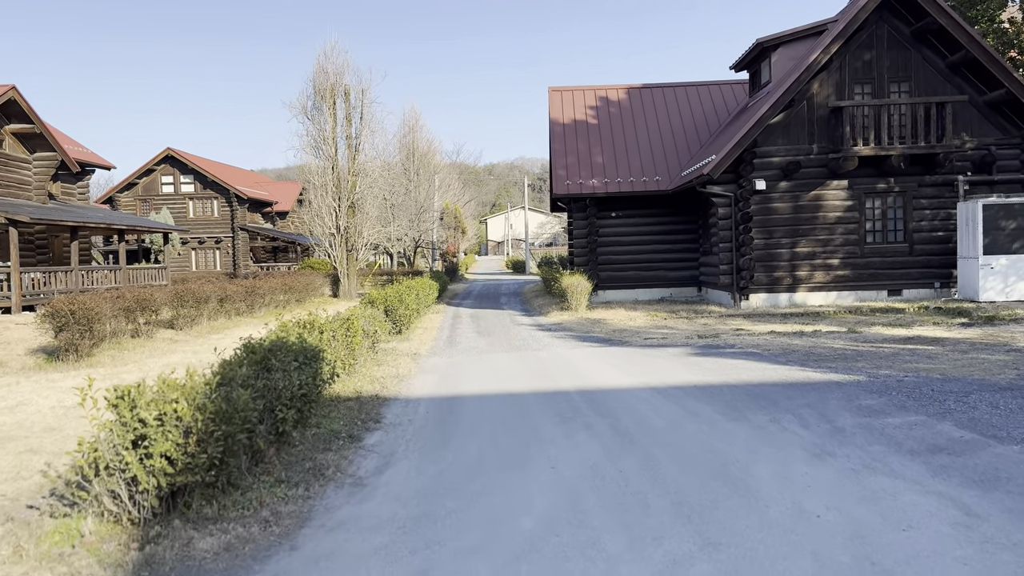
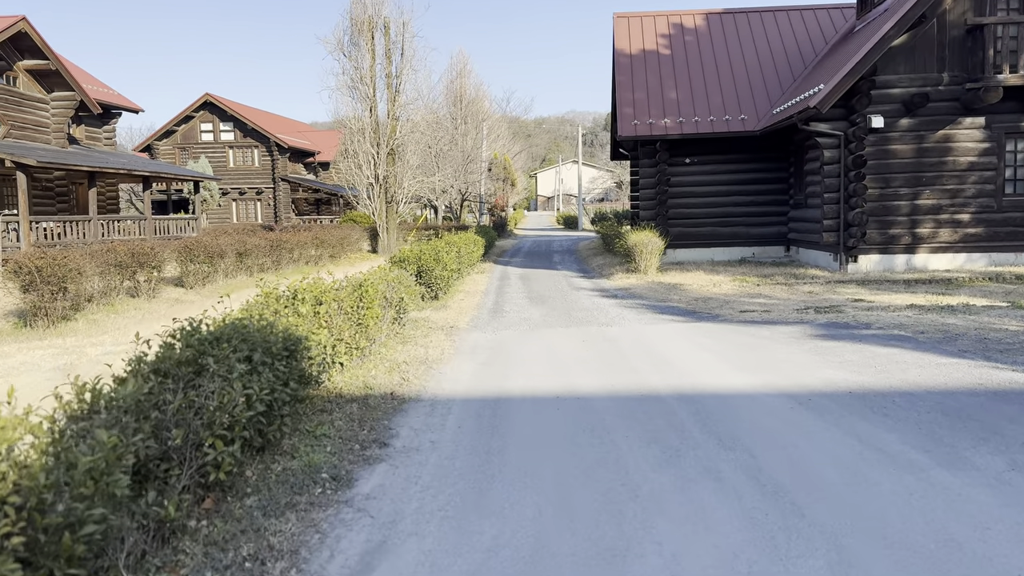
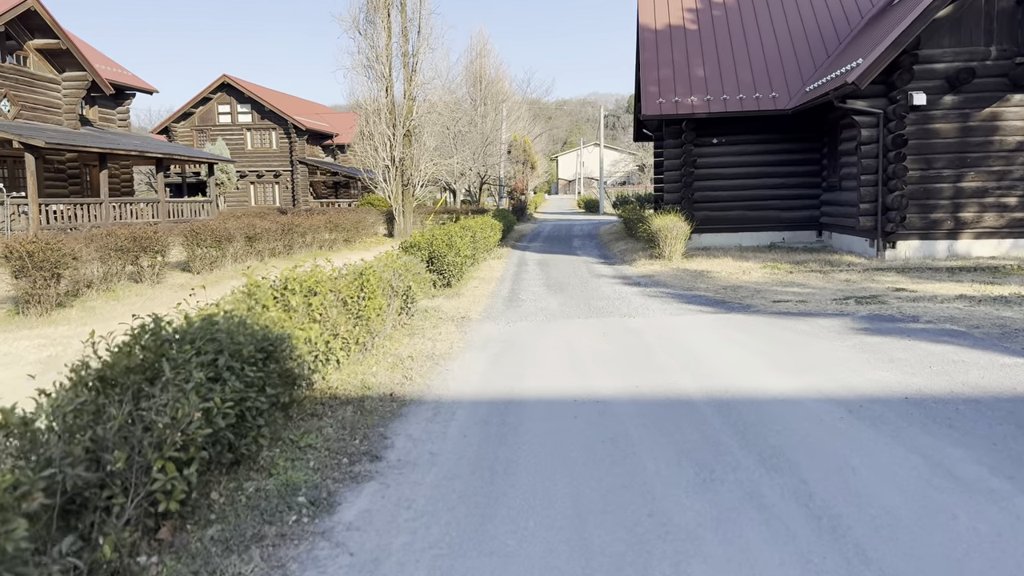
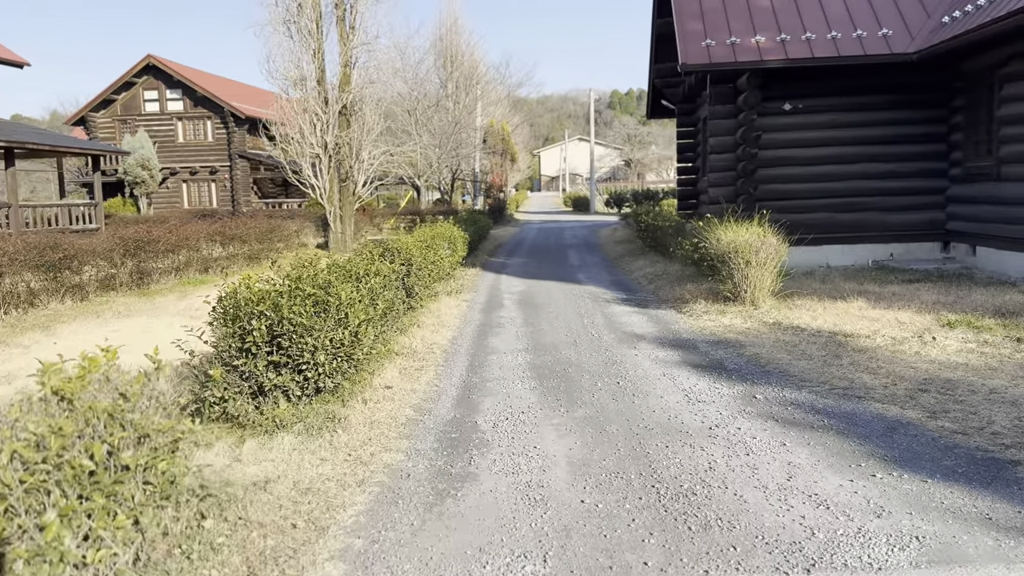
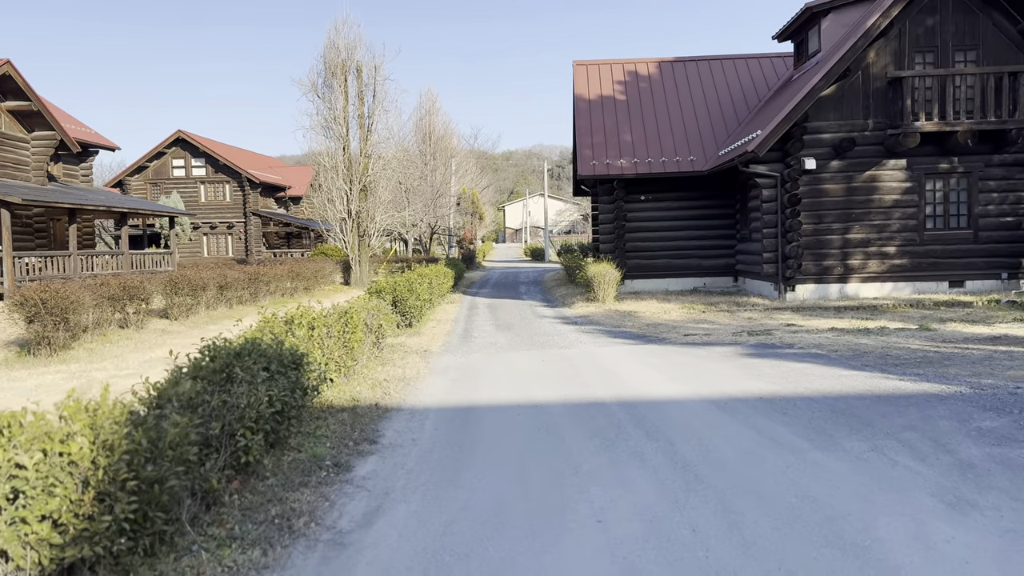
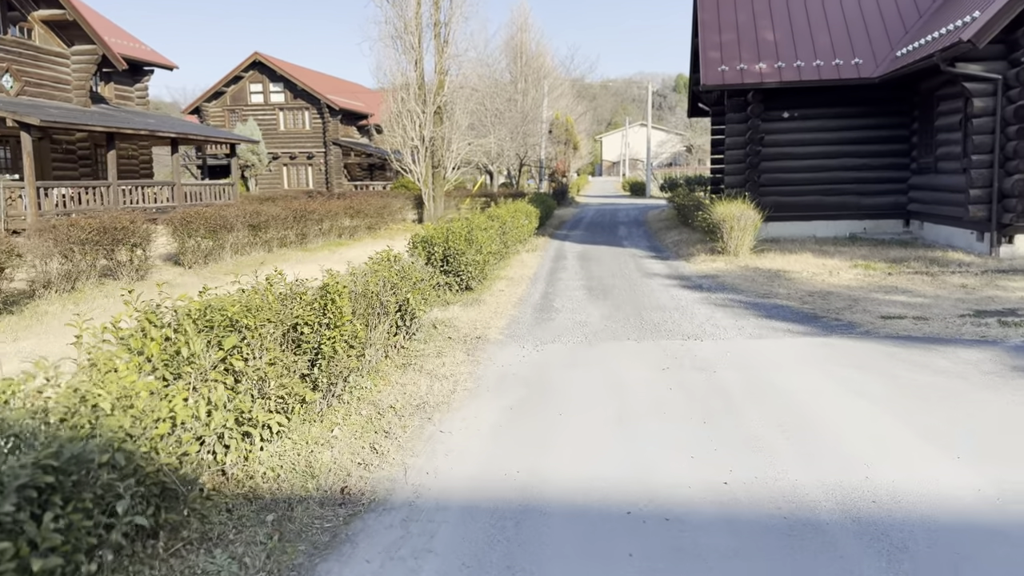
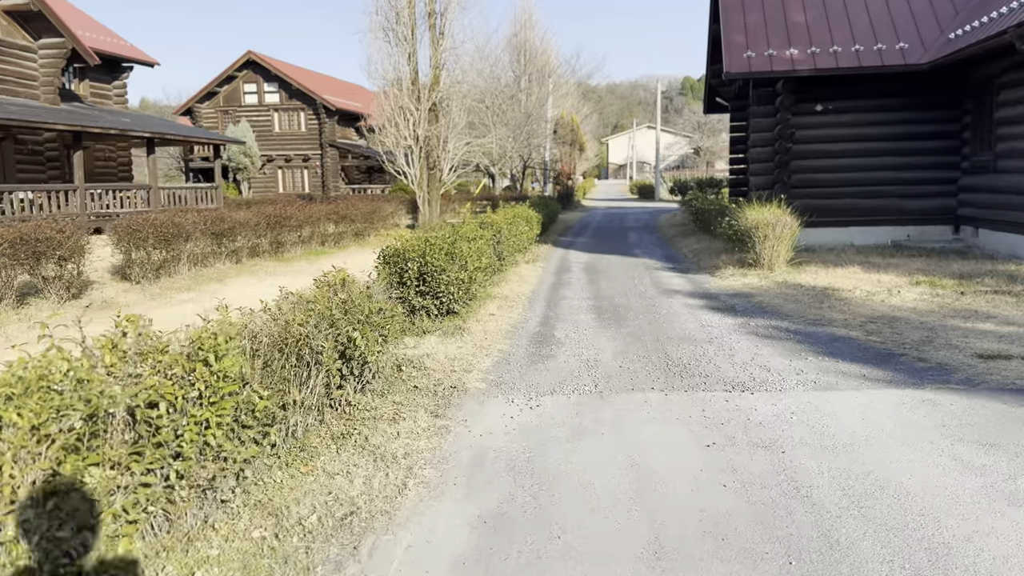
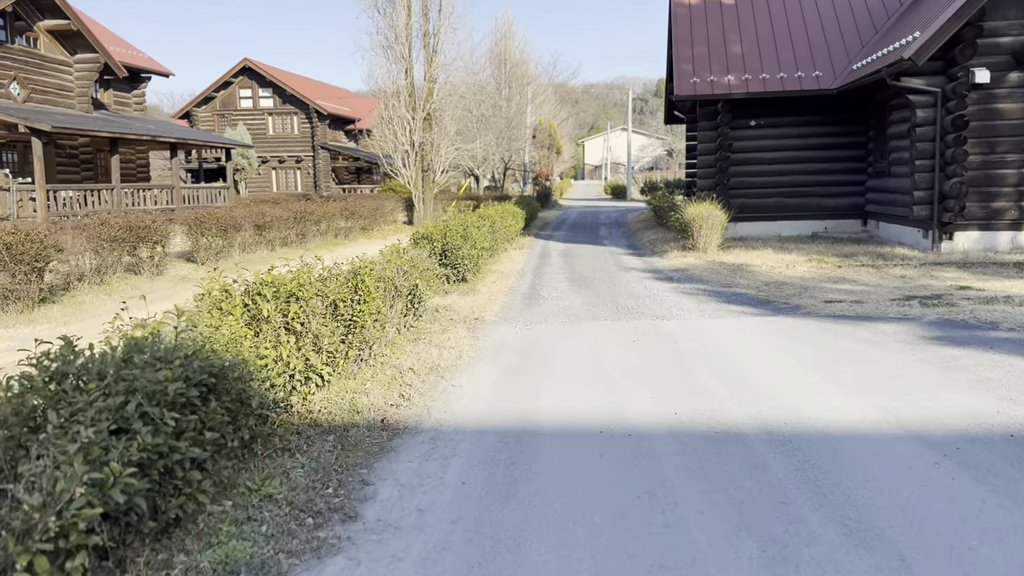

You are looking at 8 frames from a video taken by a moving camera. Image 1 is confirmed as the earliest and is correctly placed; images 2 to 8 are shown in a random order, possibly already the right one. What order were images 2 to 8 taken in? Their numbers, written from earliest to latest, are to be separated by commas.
5, 2, 3, 8, 6, 7, 4
